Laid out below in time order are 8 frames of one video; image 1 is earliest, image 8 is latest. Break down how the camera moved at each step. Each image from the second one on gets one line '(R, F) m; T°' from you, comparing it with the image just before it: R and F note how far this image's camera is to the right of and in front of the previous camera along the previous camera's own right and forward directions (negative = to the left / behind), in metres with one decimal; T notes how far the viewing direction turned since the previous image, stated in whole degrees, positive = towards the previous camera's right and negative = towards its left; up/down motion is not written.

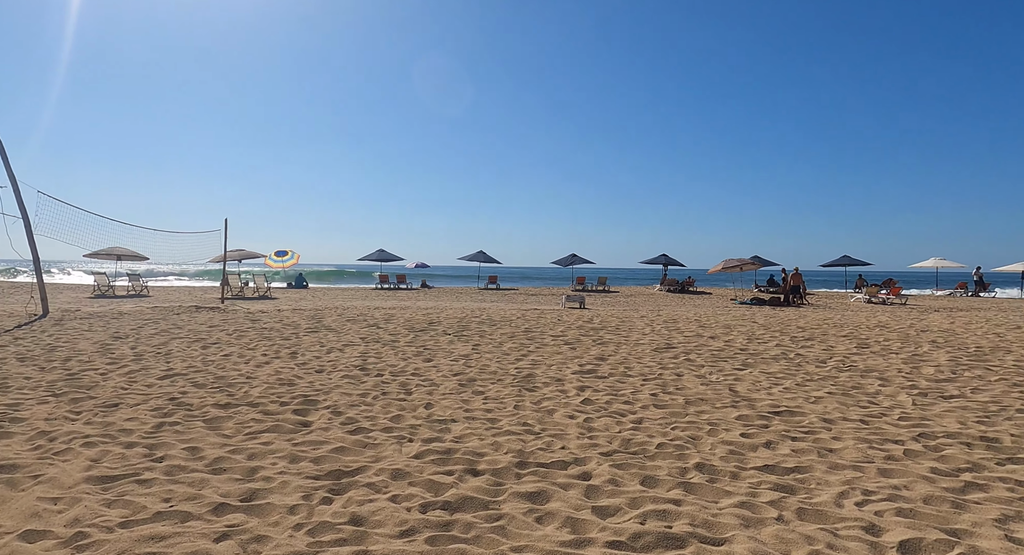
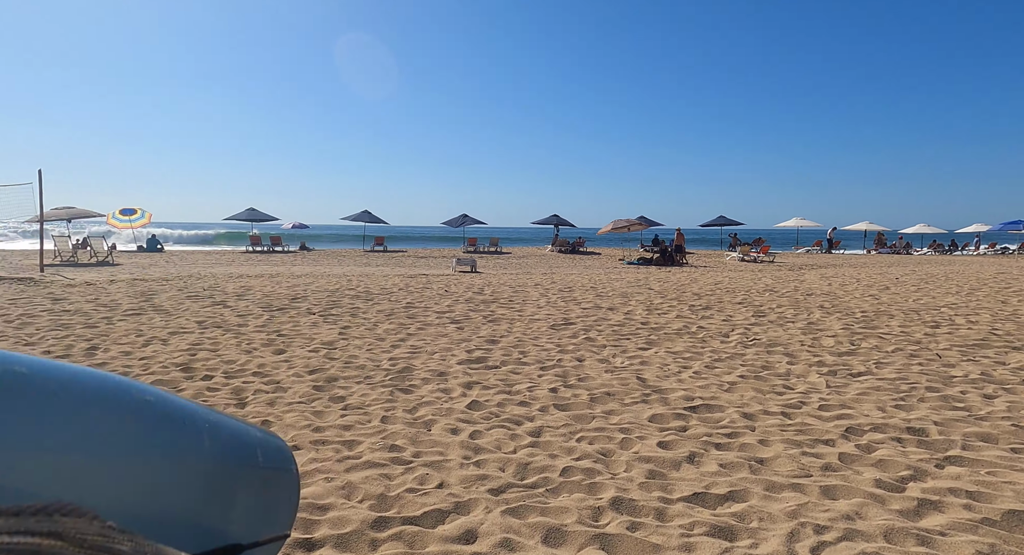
(+0.2, +0.9) m; +10°
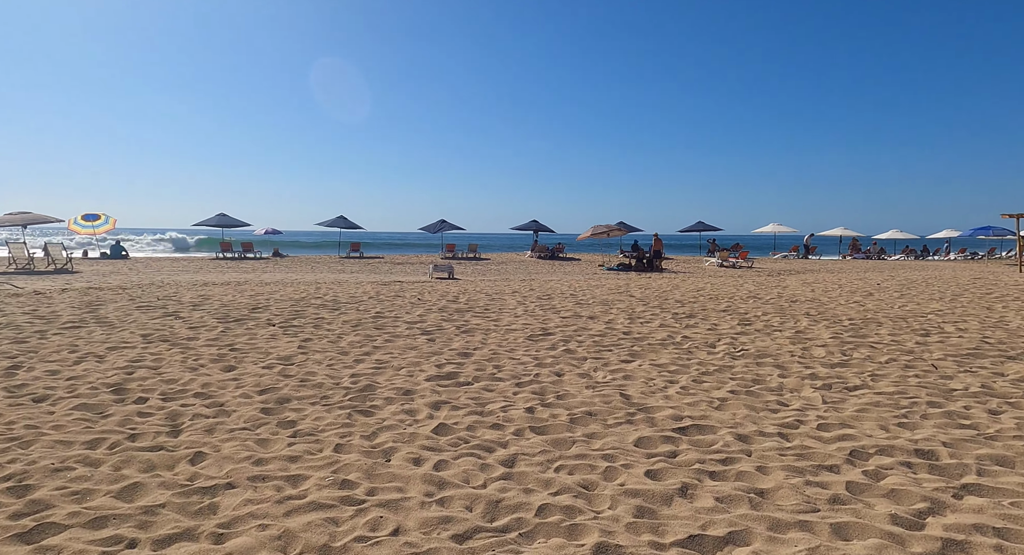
(+0.1, +0.4) m; +2°
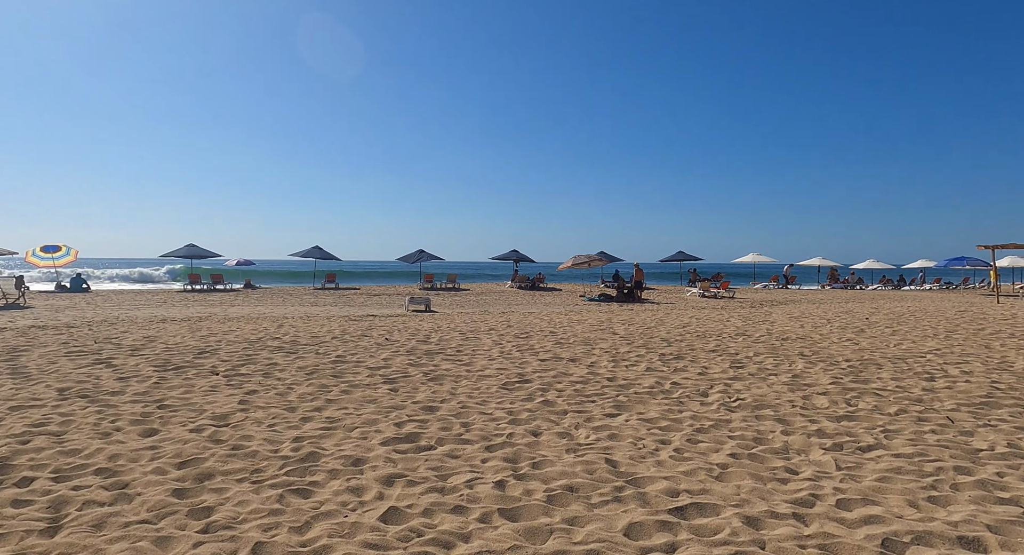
(+0.1, +0.5) m; +2°
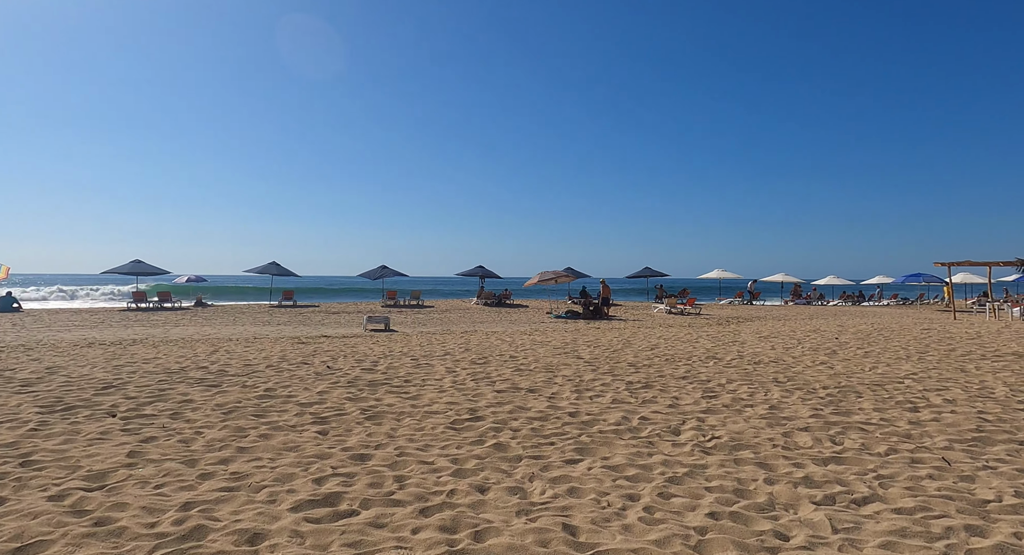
(+0.2, +0.6) m; +3°
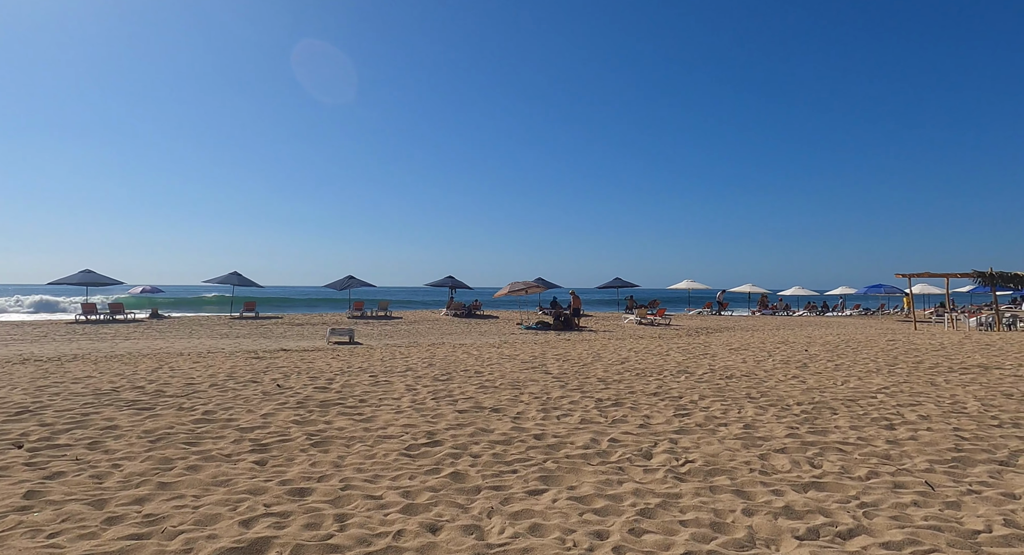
(+0.1, +0.3) m; +3°
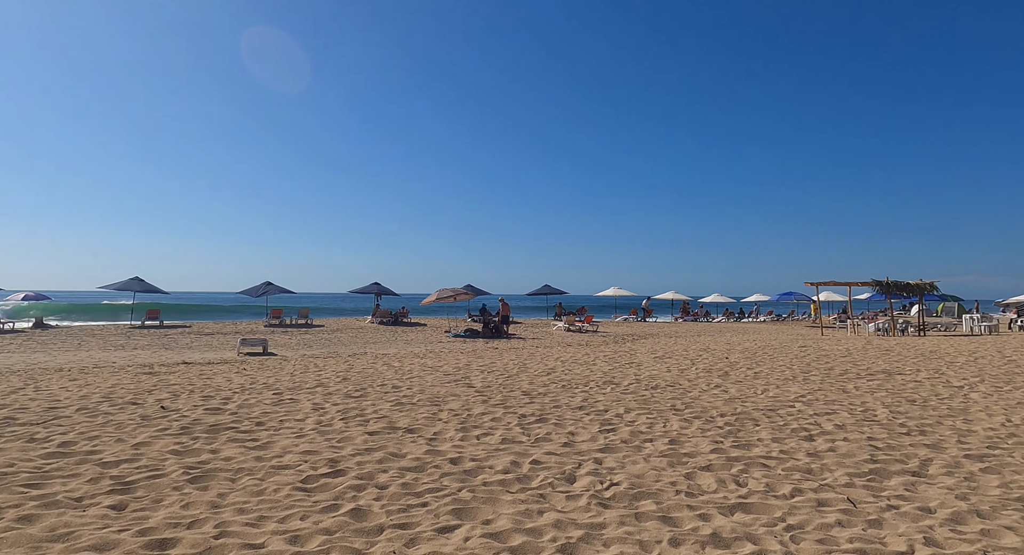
(+0.1, +0.3) m; +7°
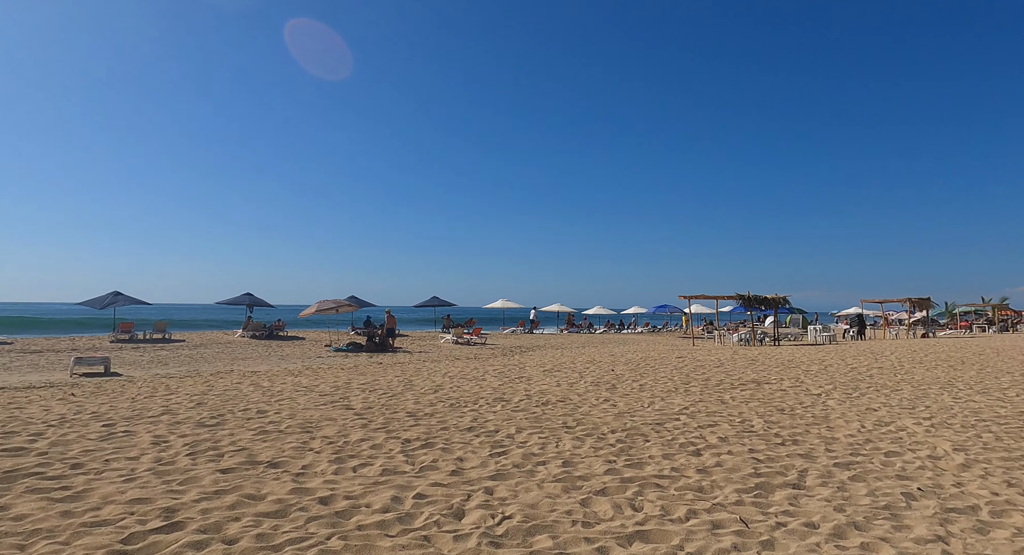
(0.0, +0.4) m; +11°
